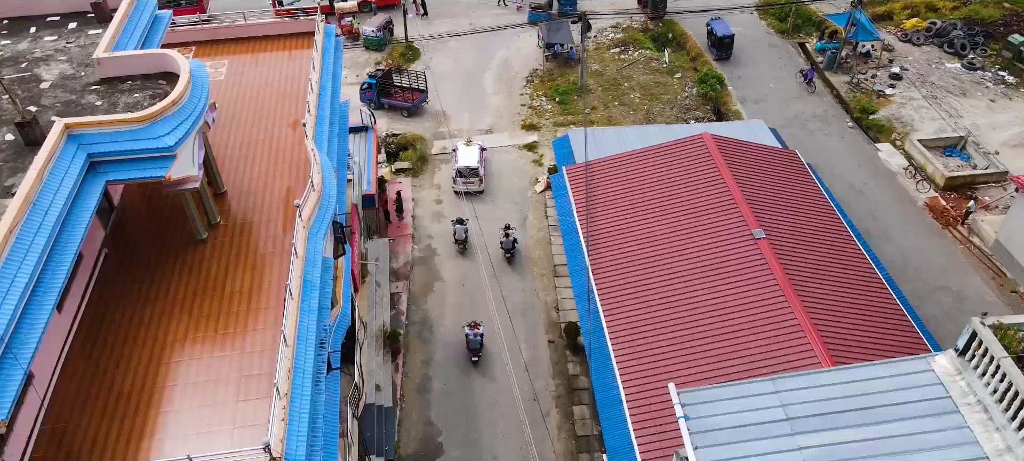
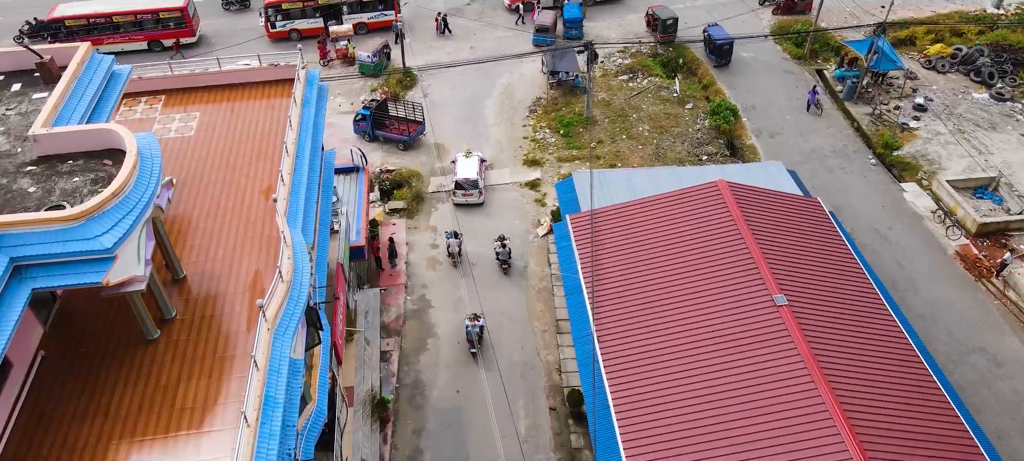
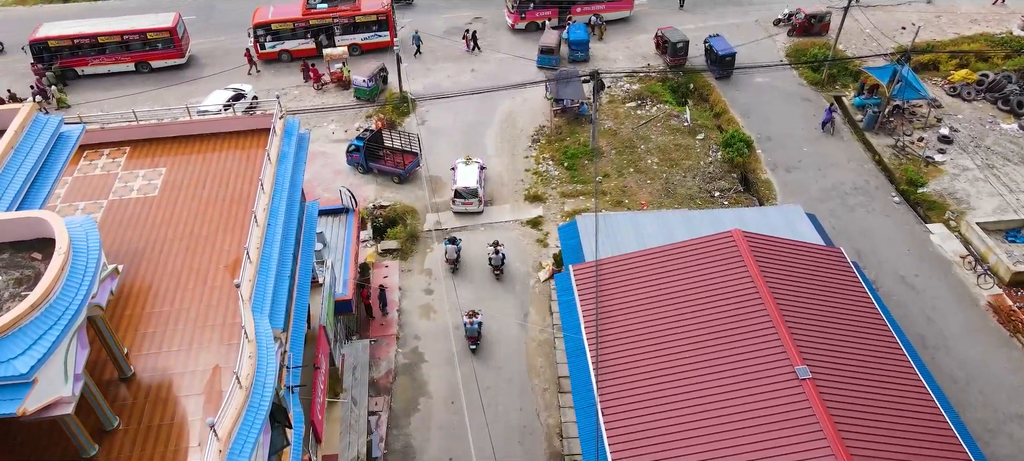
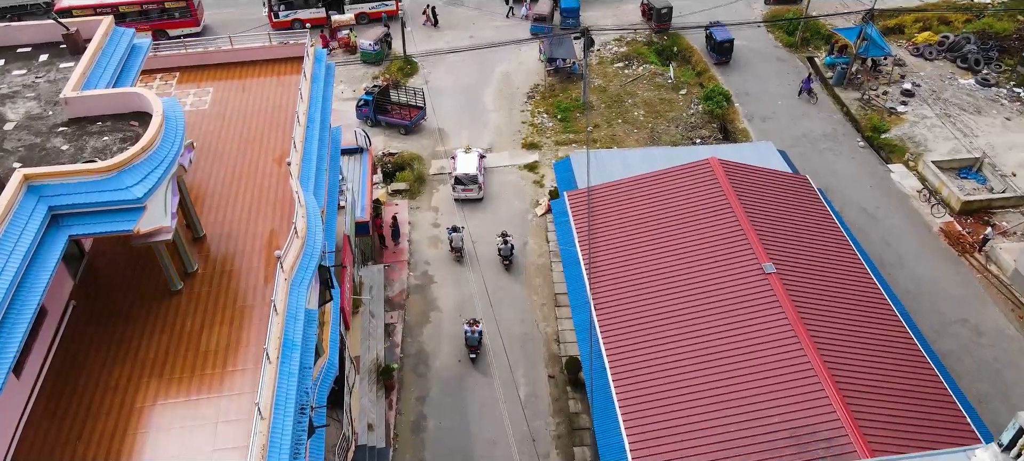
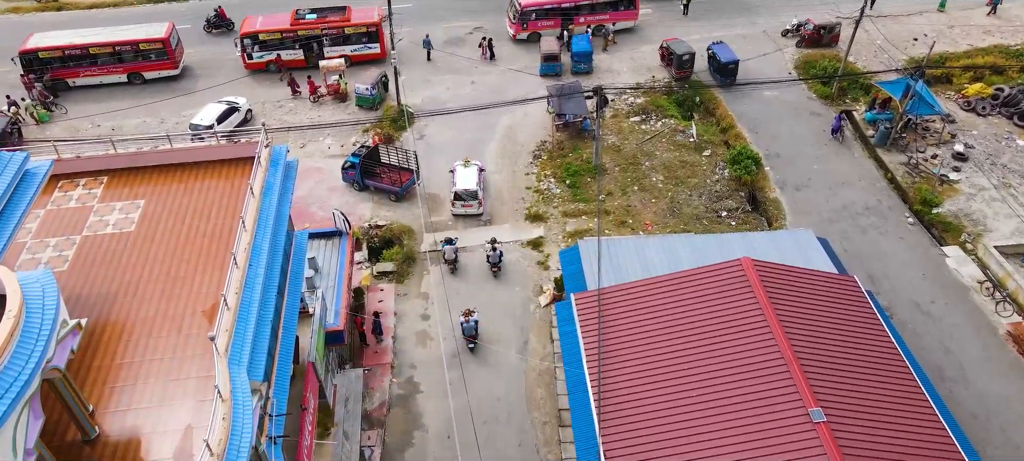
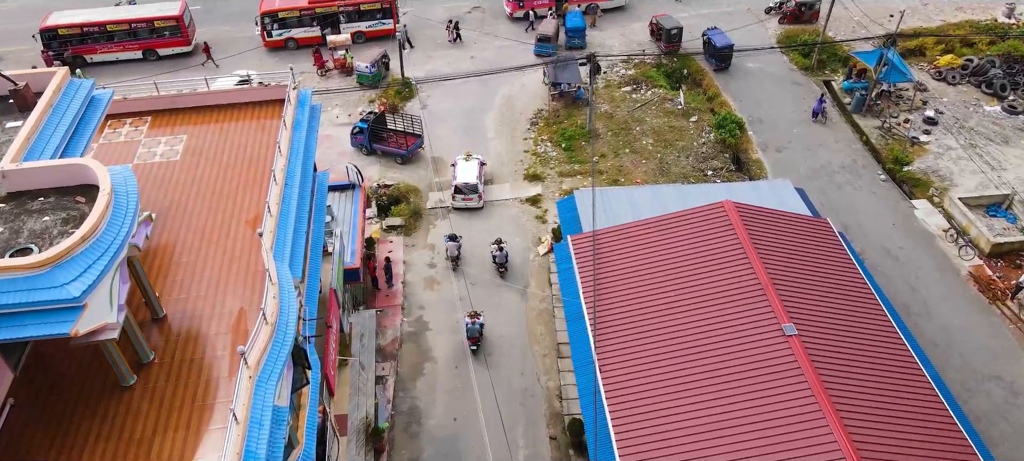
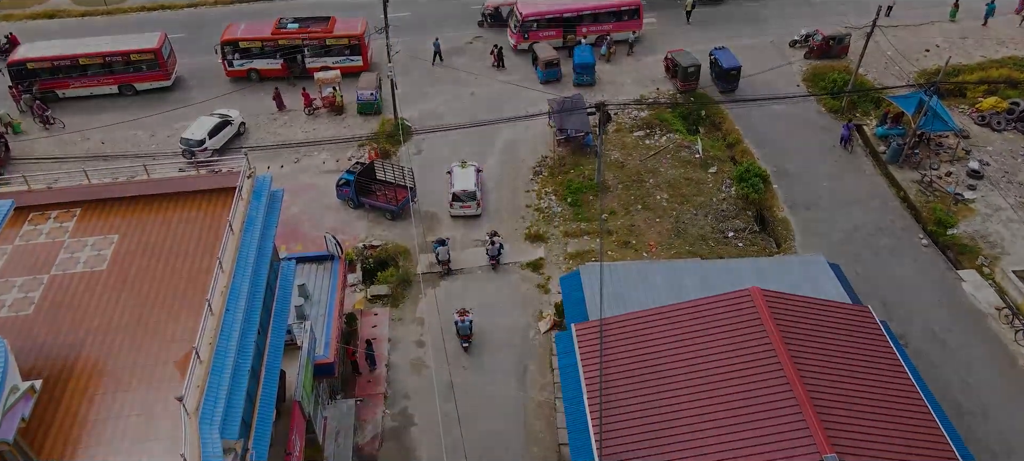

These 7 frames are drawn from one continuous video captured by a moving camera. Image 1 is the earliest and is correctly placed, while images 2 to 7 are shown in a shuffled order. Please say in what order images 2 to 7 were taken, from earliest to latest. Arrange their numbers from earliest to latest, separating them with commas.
4, 2, 6, 3, 5, 7
